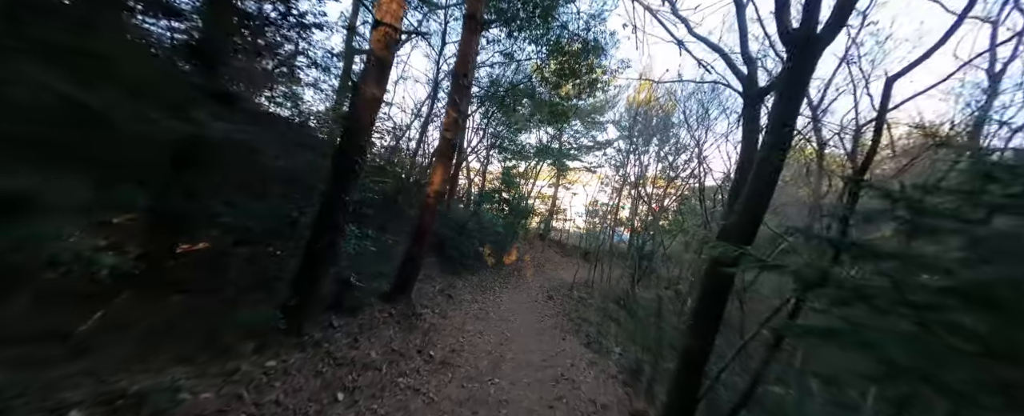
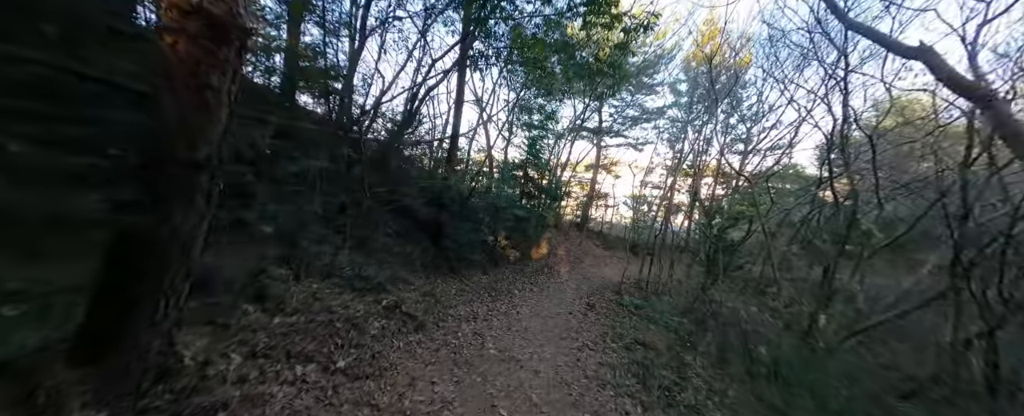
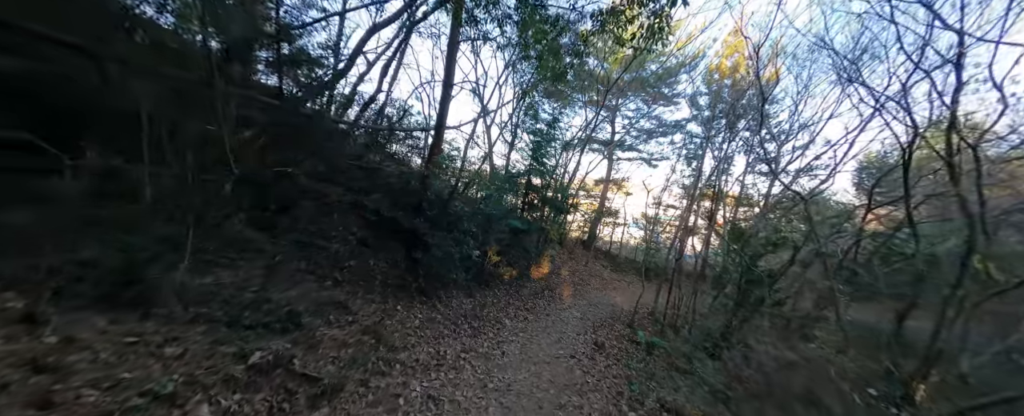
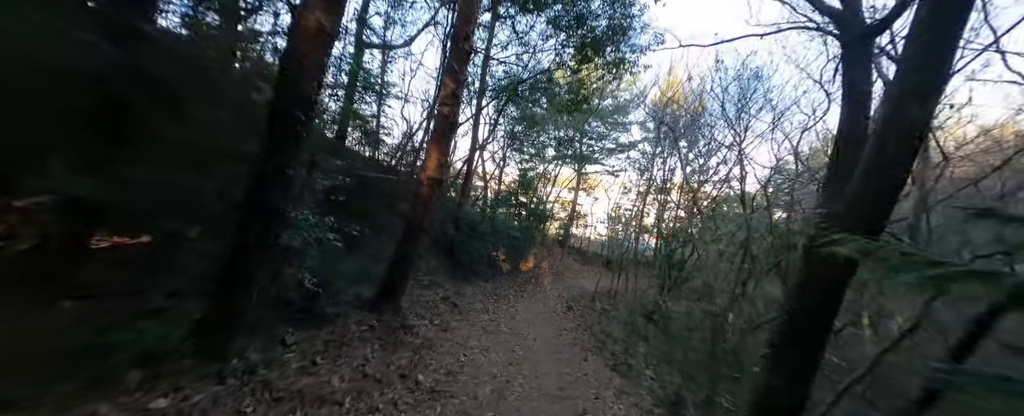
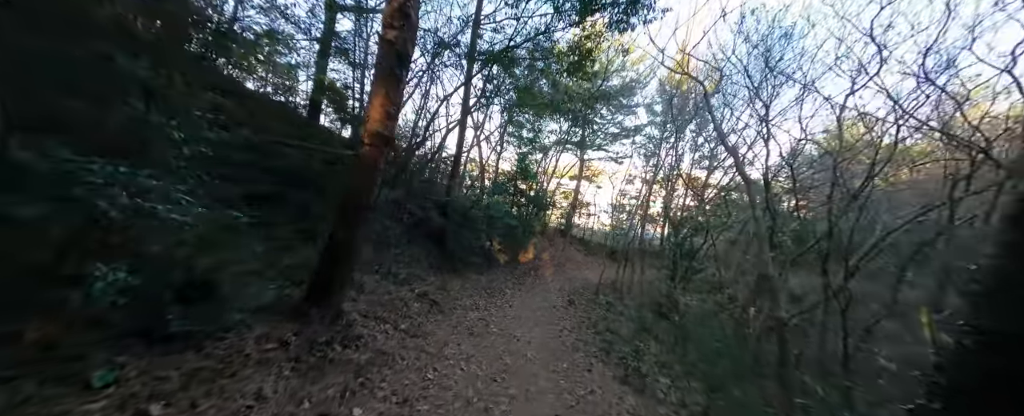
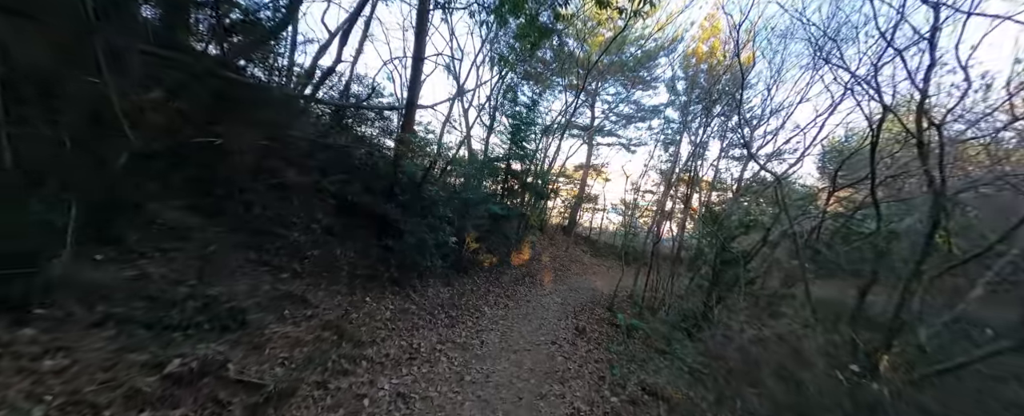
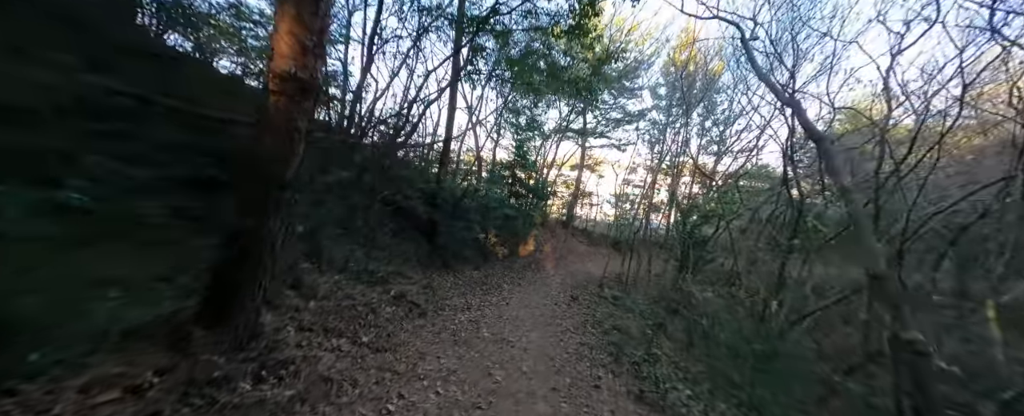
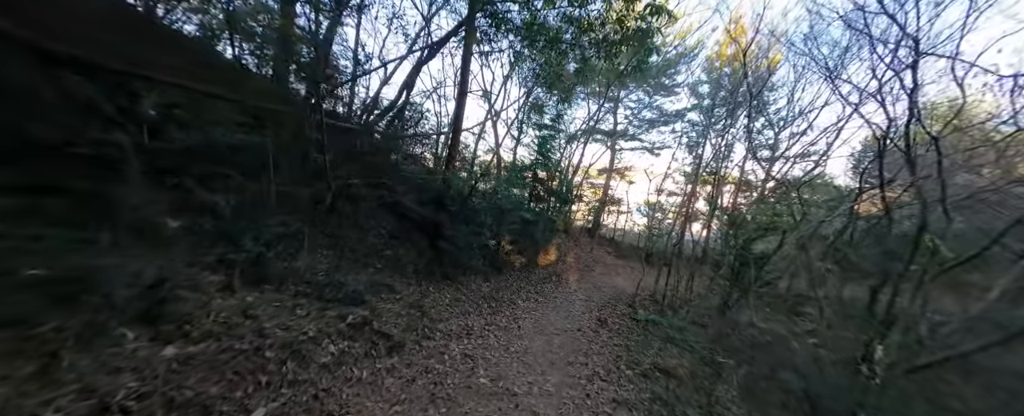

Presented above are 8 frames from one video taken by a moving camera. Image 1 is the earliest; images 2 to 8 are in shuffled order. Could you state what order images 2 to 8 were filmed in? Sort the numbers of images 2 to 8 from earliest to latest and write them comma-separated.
4, 5, 7, 2, 8, 3, 6
